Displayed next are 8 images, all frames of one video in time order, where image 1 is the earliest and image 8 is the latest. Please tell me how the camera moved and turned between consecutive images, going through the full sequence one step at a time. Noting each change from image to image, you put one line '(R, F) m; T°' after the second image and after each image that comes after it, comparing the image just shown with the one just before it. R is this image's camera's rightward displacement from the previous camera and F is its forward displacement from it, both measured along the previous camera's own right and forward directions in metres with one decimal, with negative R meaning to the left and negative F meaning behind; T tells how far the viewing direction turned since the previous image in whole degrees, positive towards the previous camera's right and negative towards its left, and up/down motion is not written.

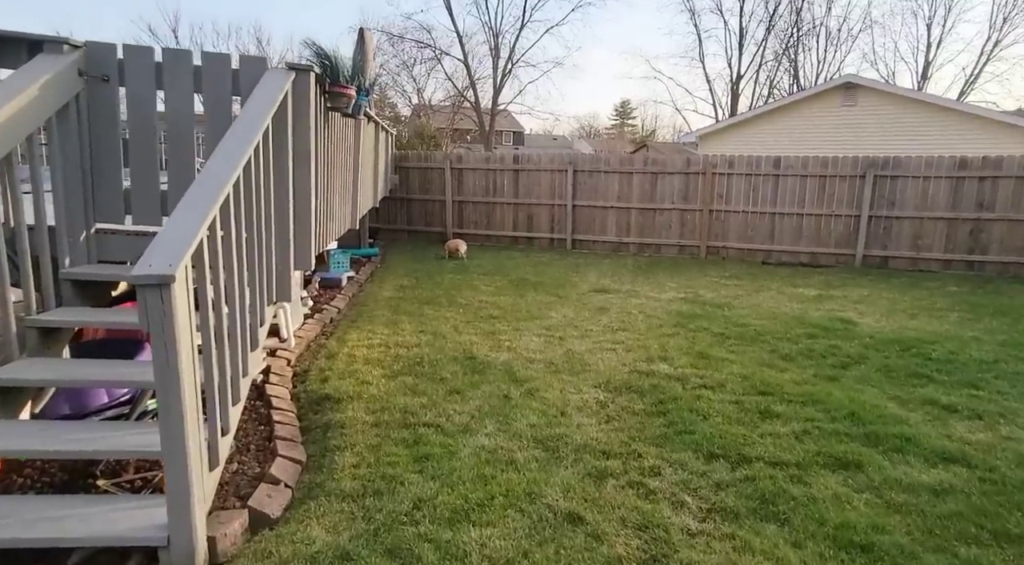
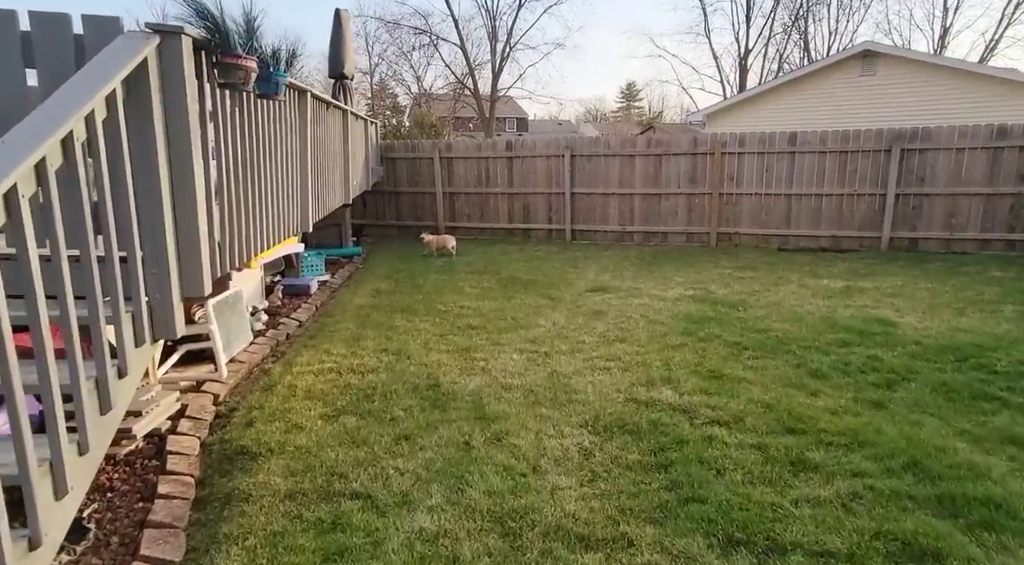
(+0.2, +0.7) m; -1°
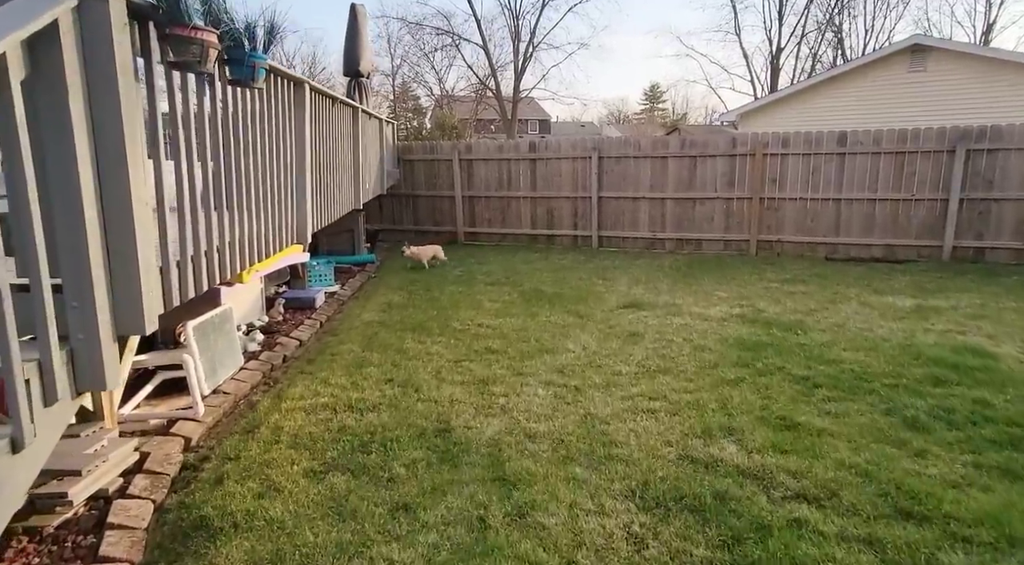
(0.0, +0.6) m; -2°
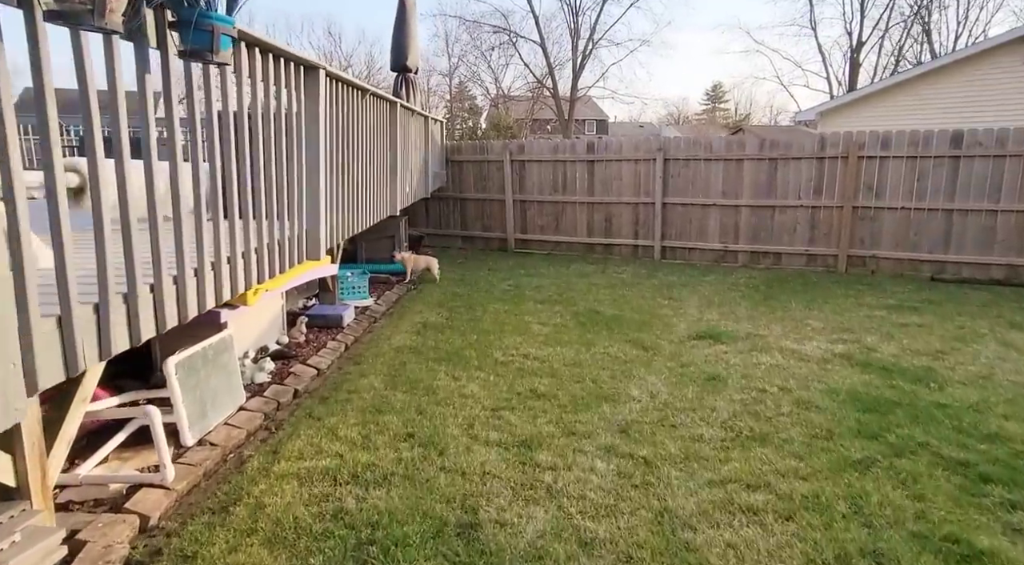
(0.0, +0.8) m; -5°
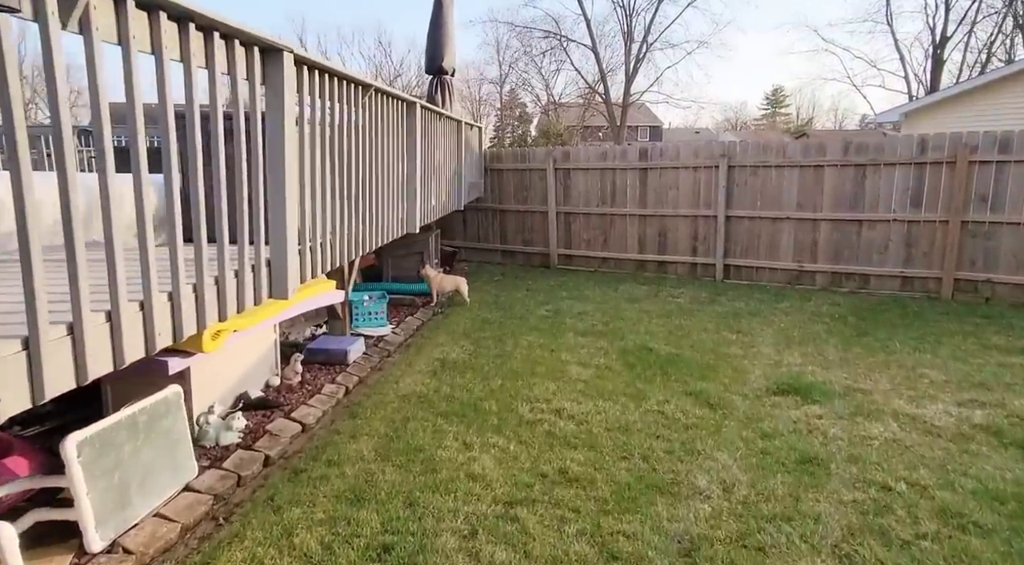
(+0.1, +0.8) m; -5°
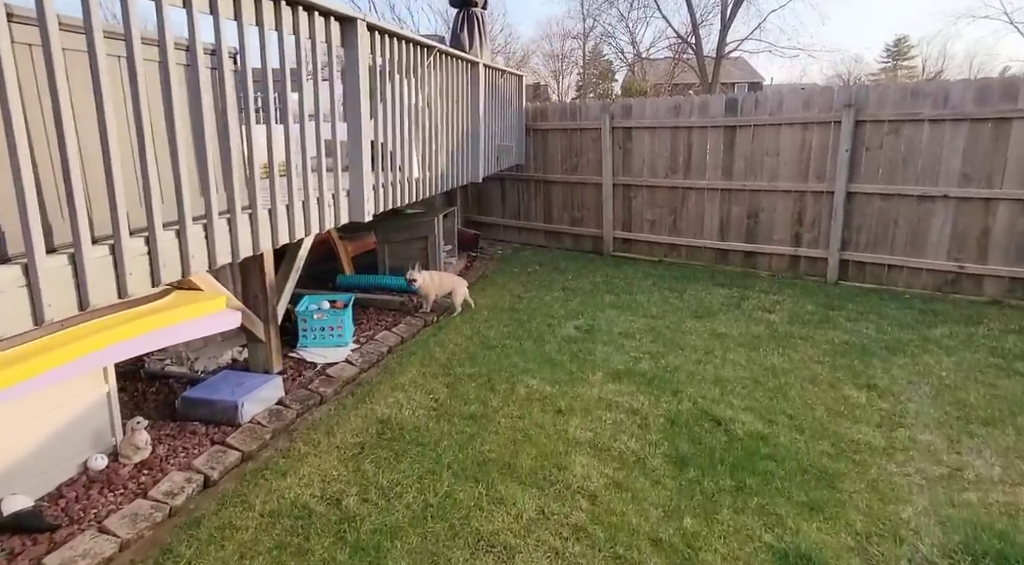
(+0.4, +1.7) m; -8°
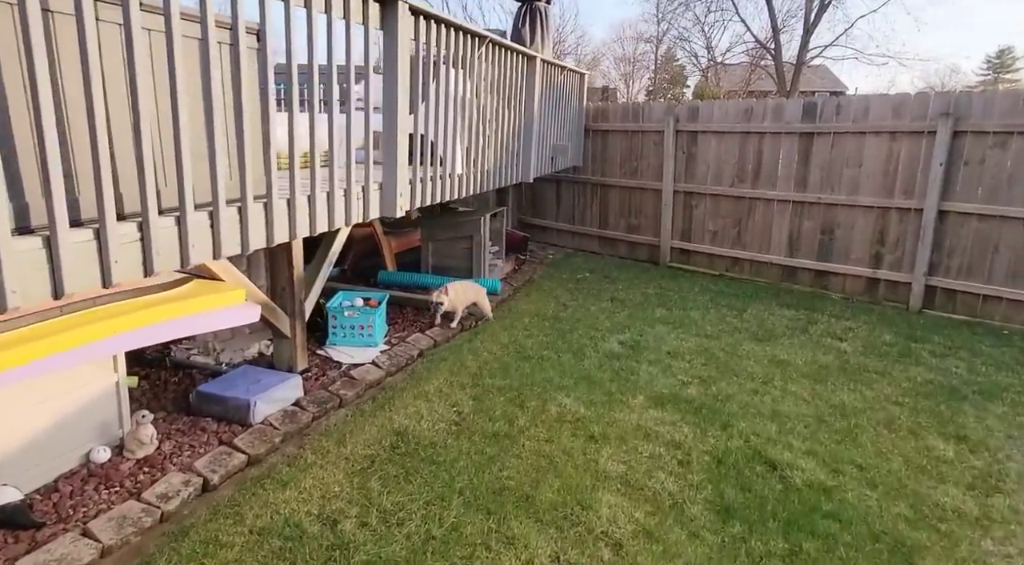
(+0.1, +0.3) m; -5°
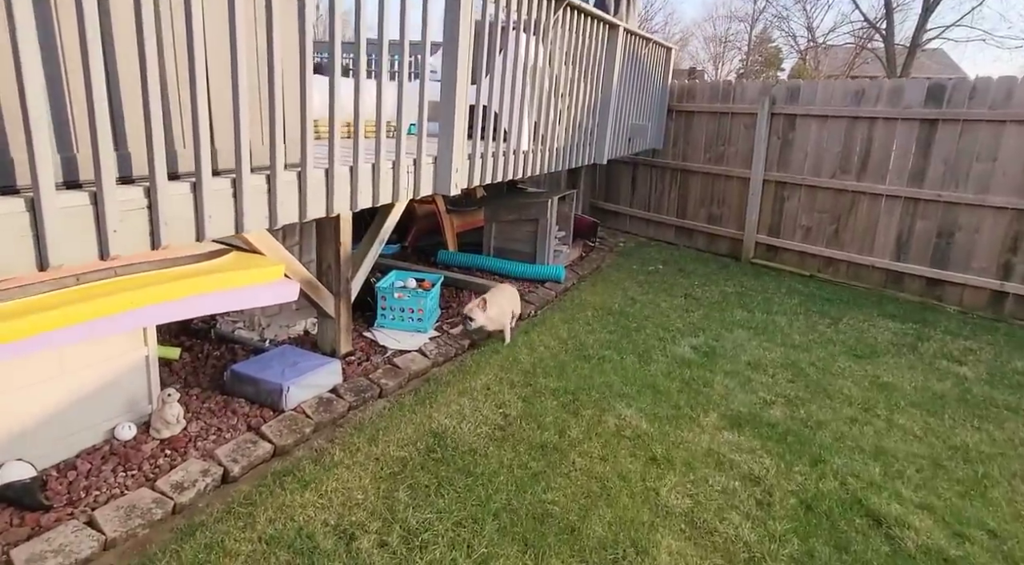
(0.0, +0.3) m; -6°
